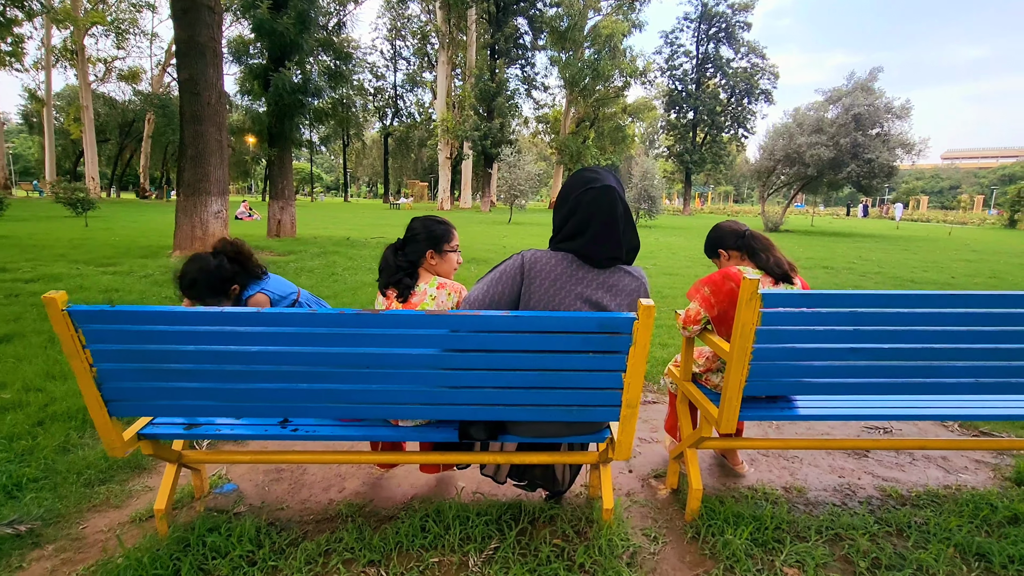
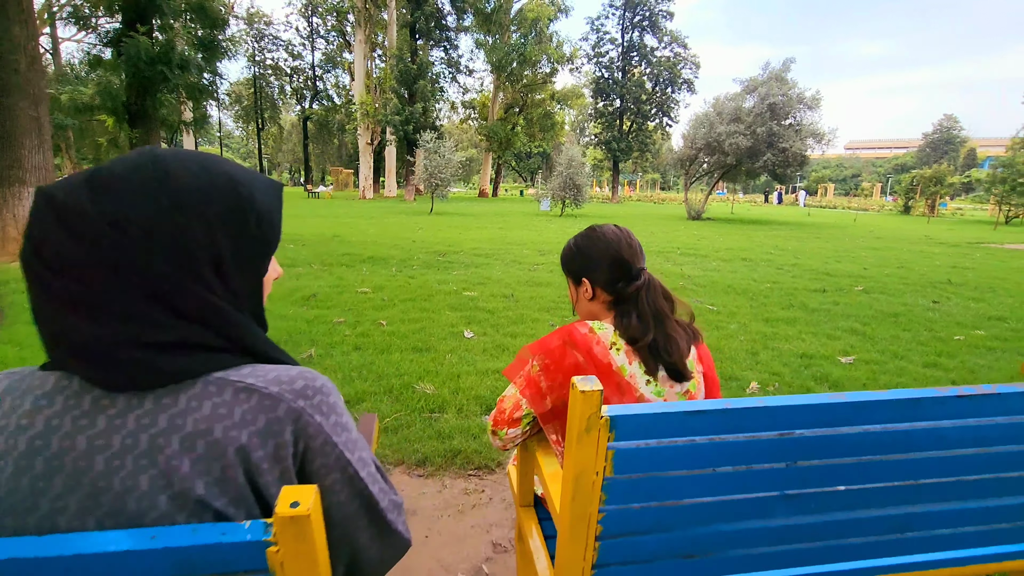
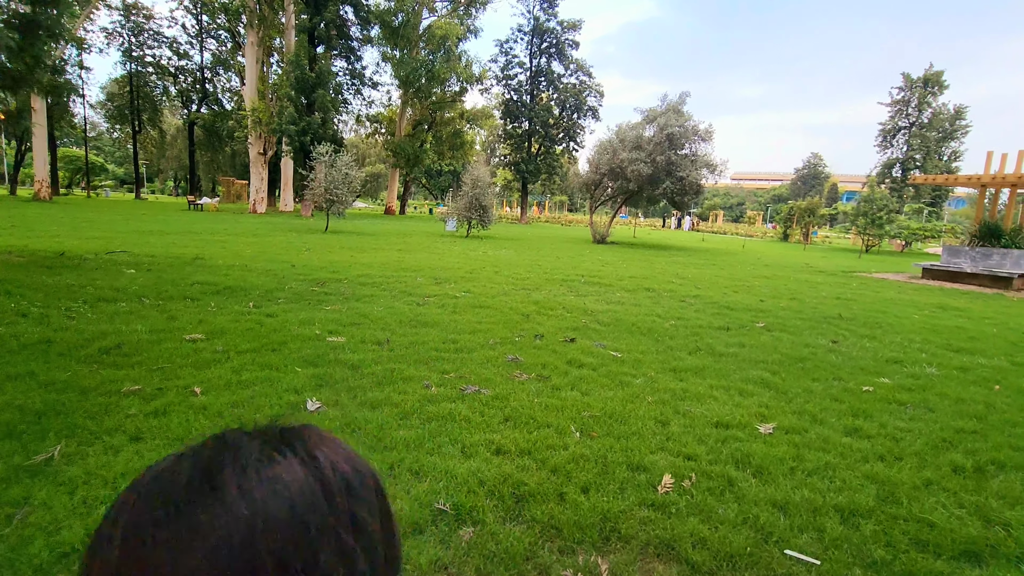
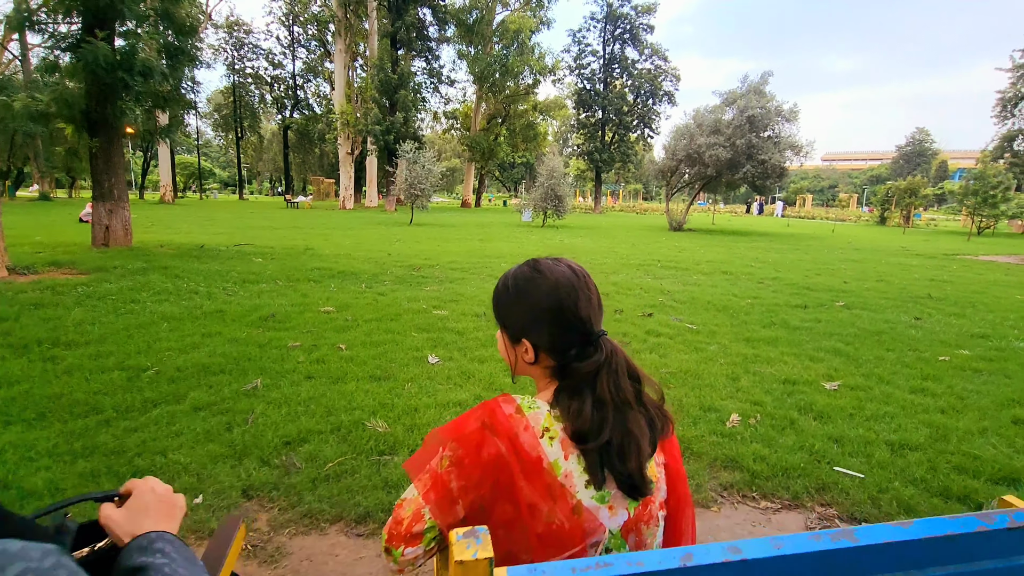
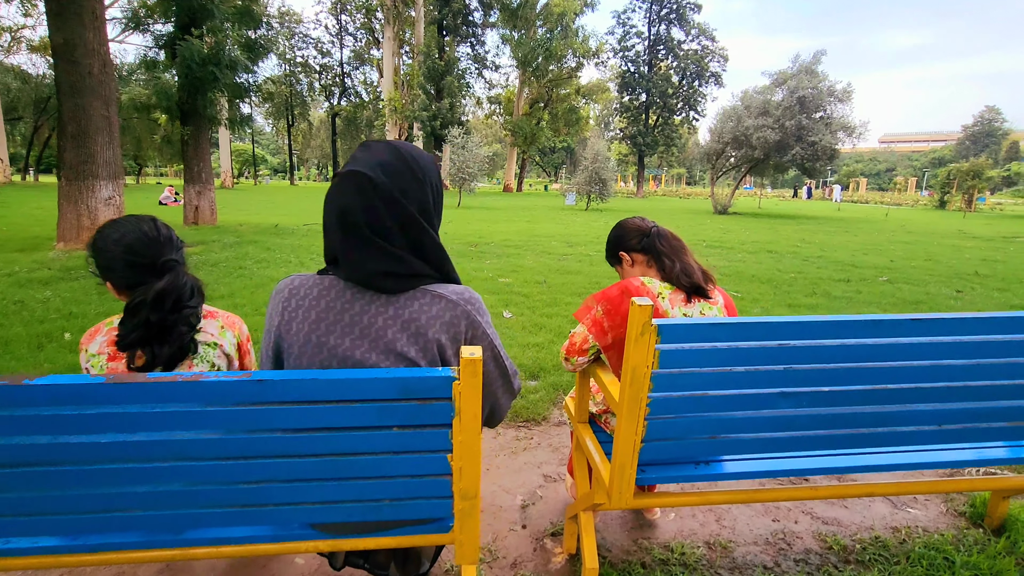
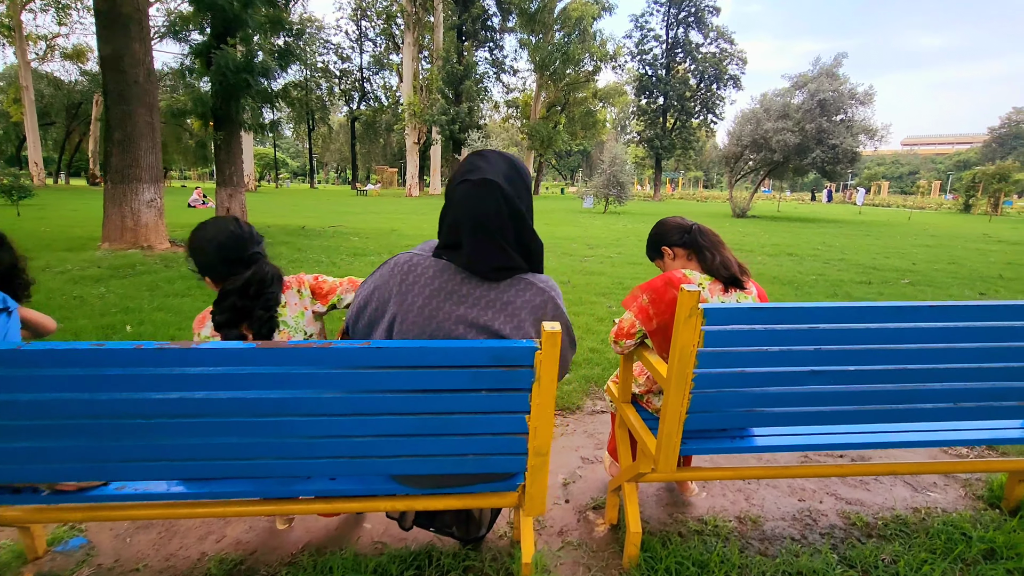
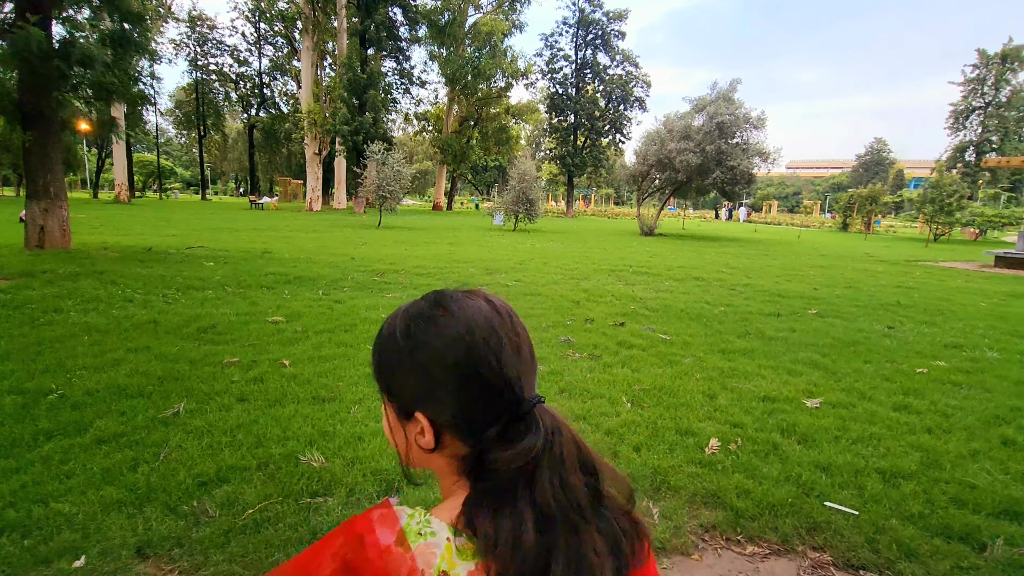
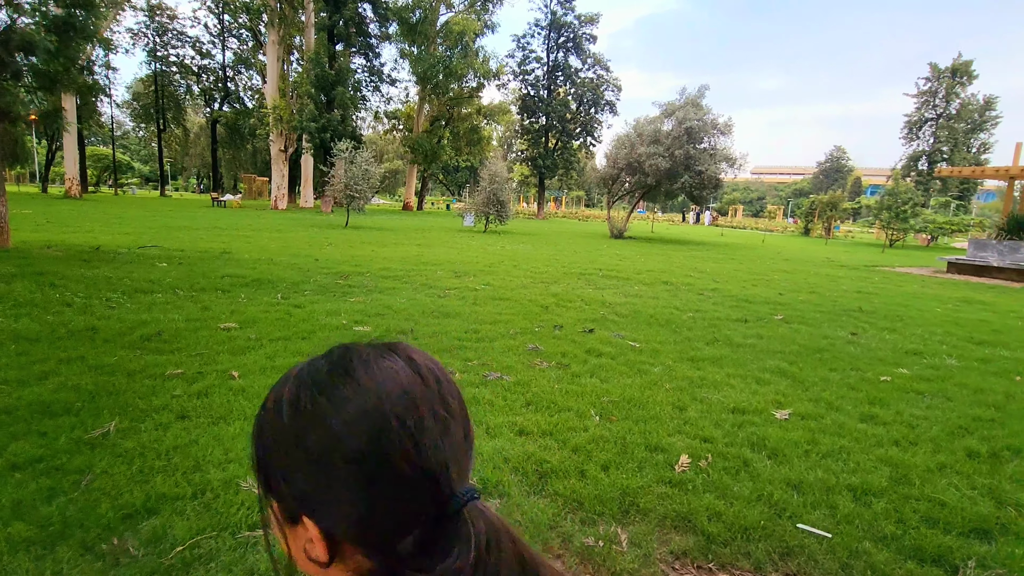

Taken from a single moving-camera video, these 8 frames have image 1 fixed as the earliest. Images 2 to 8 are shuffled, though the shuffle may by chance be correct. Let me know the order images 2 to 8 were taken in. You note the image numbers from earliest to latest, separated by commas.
6, 5, 2, 4, 7, 8, 3
